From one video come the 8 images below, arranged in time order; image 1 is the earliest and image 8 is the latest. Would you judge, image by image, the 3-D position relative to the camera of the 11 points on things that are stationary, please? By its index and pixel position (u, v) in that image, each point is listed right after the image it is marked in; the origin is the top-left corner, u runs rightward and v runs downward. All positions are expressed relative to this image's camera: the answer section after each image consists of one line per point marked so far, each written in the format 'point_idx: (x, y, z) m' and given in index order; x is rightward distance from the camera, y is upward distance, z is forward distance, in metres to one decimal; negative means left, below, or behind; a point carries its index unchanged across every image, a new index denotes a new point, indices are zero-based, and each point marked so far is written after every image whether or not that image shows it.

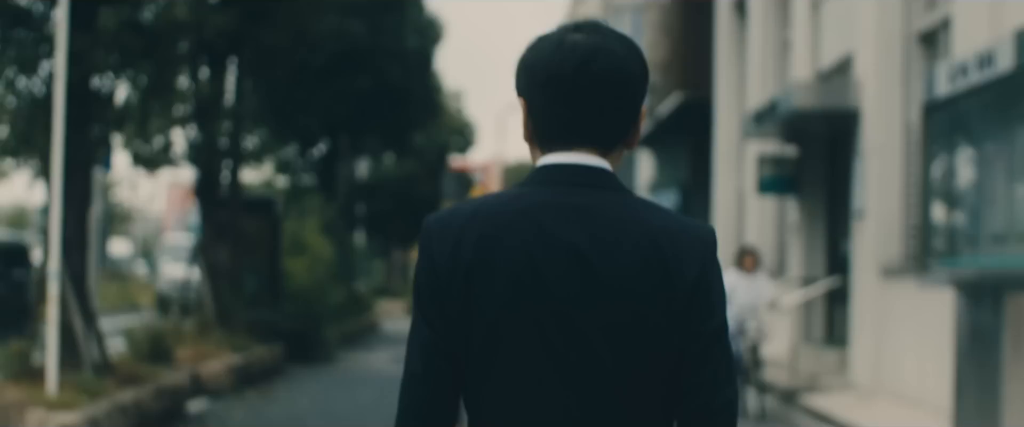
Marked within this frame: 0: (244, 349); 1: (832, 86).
0: (-3.0, -1.5, +15.8) m
1: (+3.4, +1.3, +15.0) m
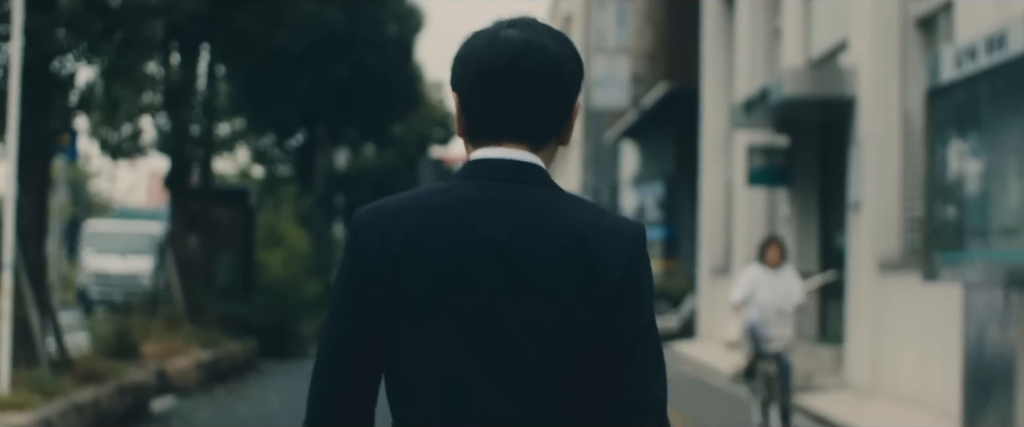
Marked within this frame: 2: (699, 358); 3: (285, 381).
0: (-3.2, -1.4, +15.2) m
1: (+3.2, +1.4, +14.5) m
2: (+2.5, -1.9, +19.0) m
3: (-2.4, -1.8, +15.3) m
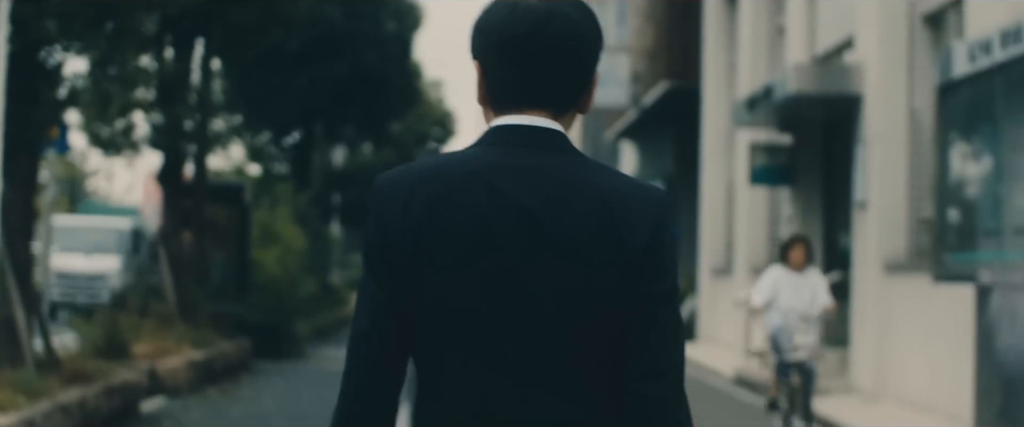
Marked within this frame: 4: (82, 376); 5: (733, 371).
0: (-3.2, -1.4, +14.9) m
1: (+3.2, +1.4, +14.2) m
2: (+2.5, -1.9, +18.7) m
3: (-2.5, -1.8, +15.1) m
4: (-3.2, -1.2, +10.4) m
5: (+2.6, -1.8, +16.5) m
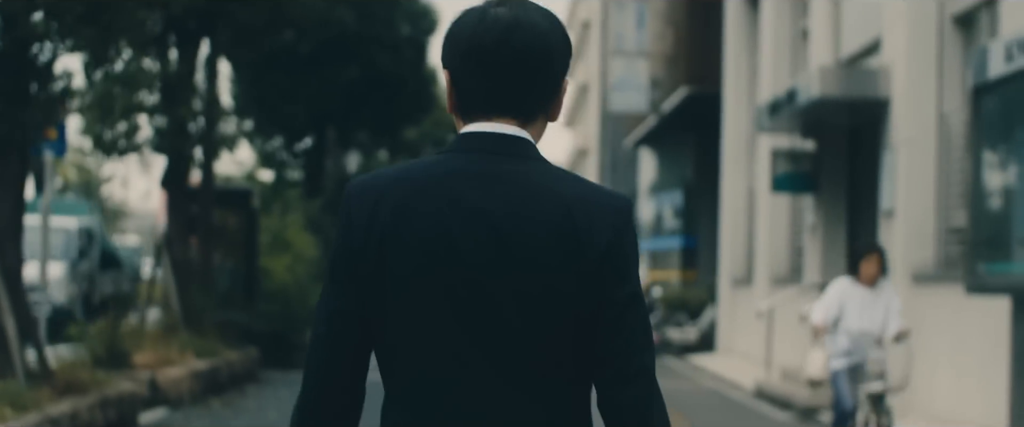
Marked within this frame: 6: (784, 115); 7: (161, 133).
0: (-3.1, -1.4, +14.5) m
1: (+3.4, +1.3, +13.7) m
2: (+2.7, -2.0, +18.2) m
3: (-2.3, -1.8, +14.6) m
4: (-3.1, -1.2, +10.0) m
5: (+2.7, -1.9, +16.0) m
6: (+2.9, +1.0, +15.1) m
7: (-3.7, +0.8, +15.1) m
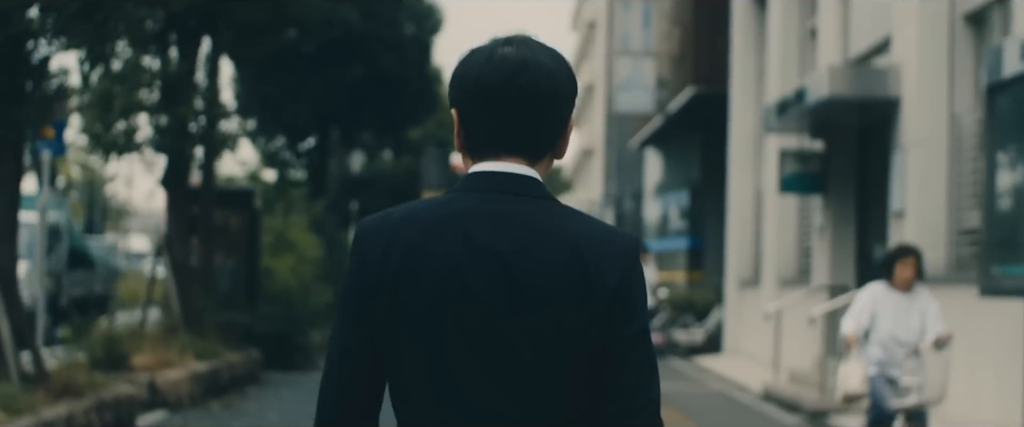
0: (-3.0, -1.4, +14.3) m
1: (+3.4, +1.3, +13.5) m
2: (+2.7, -2.0, +18.0) m
3: (-2.3, -1.8, +14.5) m
4: (-3.1, -1.2, +9.8) m
5: (+2.8, -1.9, +15.8) m
6: (+2.9, +1.0, +14.9) m
7: (-3.7, +0.8, +14.9) m
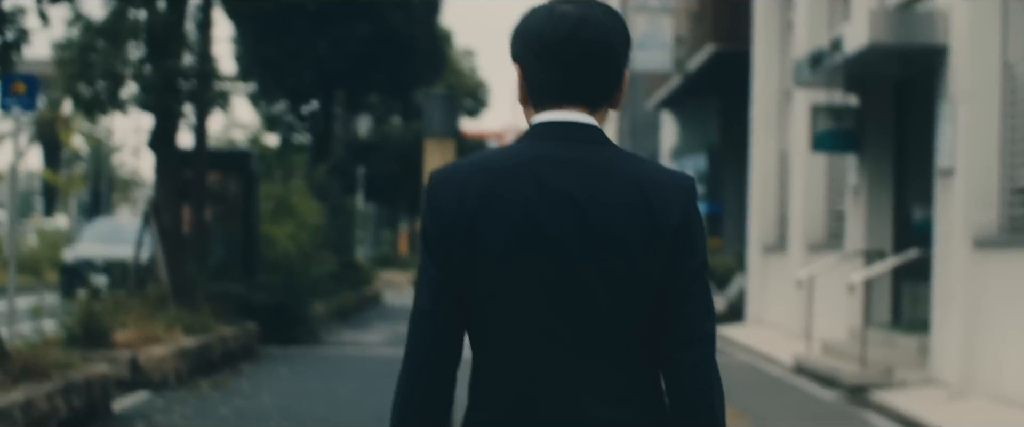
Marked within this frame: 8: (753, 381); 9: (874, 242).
0: (-2.9, -1.1, +13.3) m
1: (+3.5, +1.7, +12.4) m
2: (+2.9, -1.6, +17.0) m
3: (-2.1, -1.5, +13.5) m
4: (-3.0, -1.0, +8.8) m
5: (+2.9, -1.5, +14.8) m
6: (+3.1, +1.4, +13.8) m
7: (-3.6, +1.2, +13.9) m
8: (+2.2, -1.6, +13.2) m
9: (+3.9, -0.3, +15.1) m
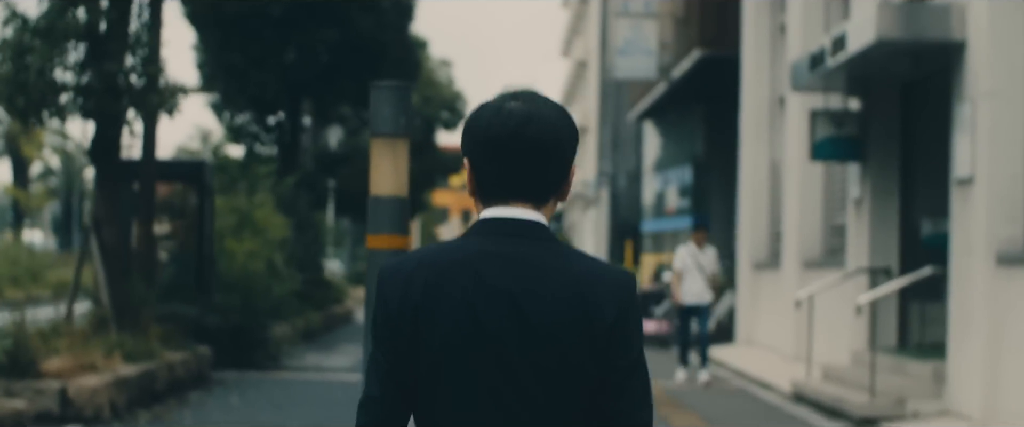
0: (-3.1, -1.2, +12.1) m
1: (+3.3, +1.6, +11.3) m
2: (+2.6, -1.7, +15.8) m
3: (-2.4, -1.6, +12.3) m
4: (-3.1, -1.1, +7.6) m
5: (+2.7, -1.7, +13.7) m
6: (+2.8, +1.3, +12.7) m
7: (-3.8, +1.1, +12.7) m
8: (+2.0, -1.7, +12.1) m
9: (+3.6, -0.4, +14.0) m
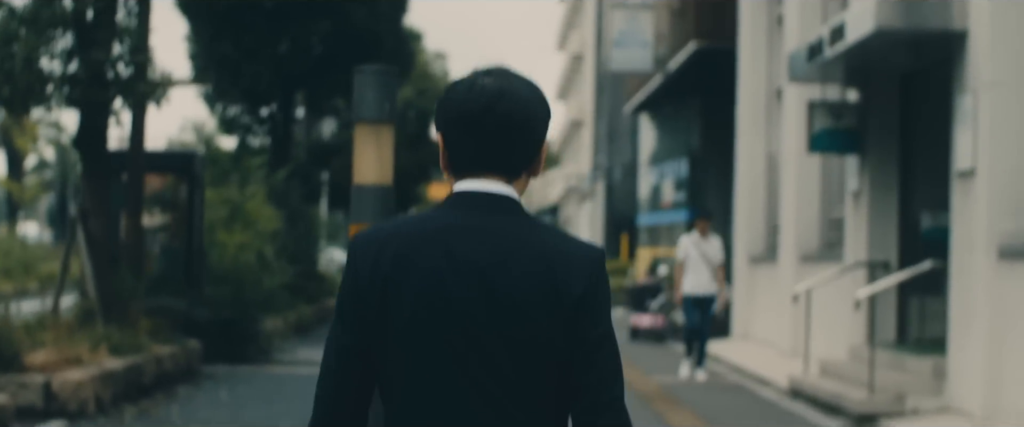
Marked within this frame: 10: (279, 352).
0: (-3.2, -1.1, +11.9) m
1: (+3.3, +1.6, +11.1) m
2: (+2.5, -1.6, +15.7) m
3: (-2.4, -1.5, +12.1) m
4: (-3.2, -1.0, +7.4) m
5: (+2.6, -1.6, +13.5) m
6: (+2.8, +1.4, +12.6) m
7: (-3.9, +1.1, +12.5) m
8: (+2.0, -1.6, +11.9) m
9: (+3.5, -0.4, +13.8) m
10: (-2.7, -1.6, +16.8) m
